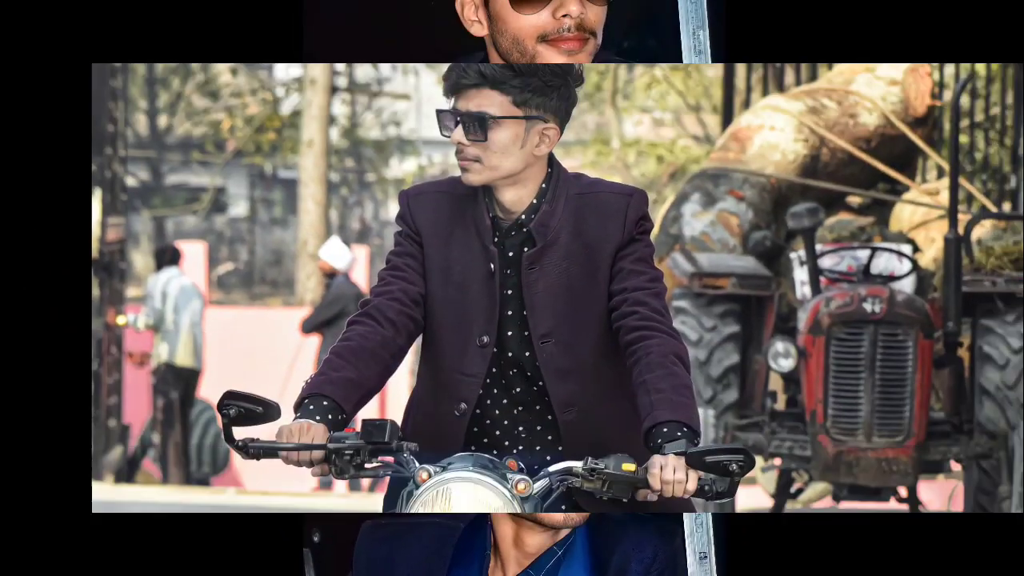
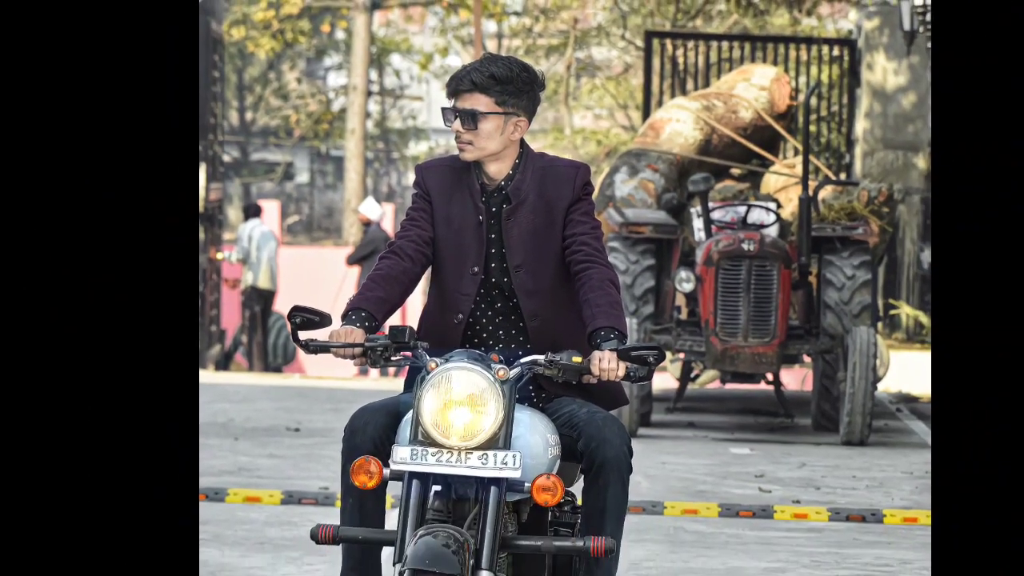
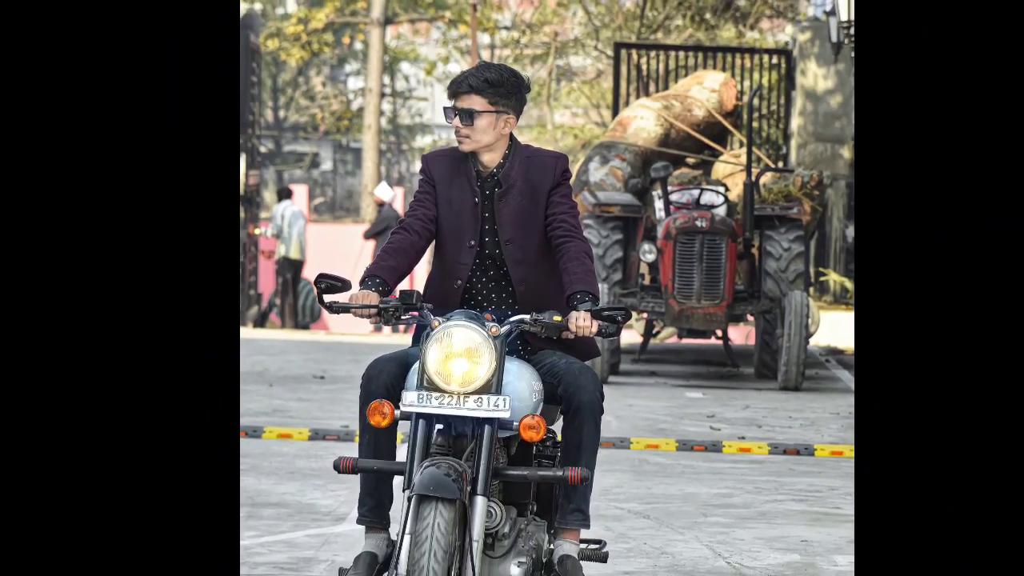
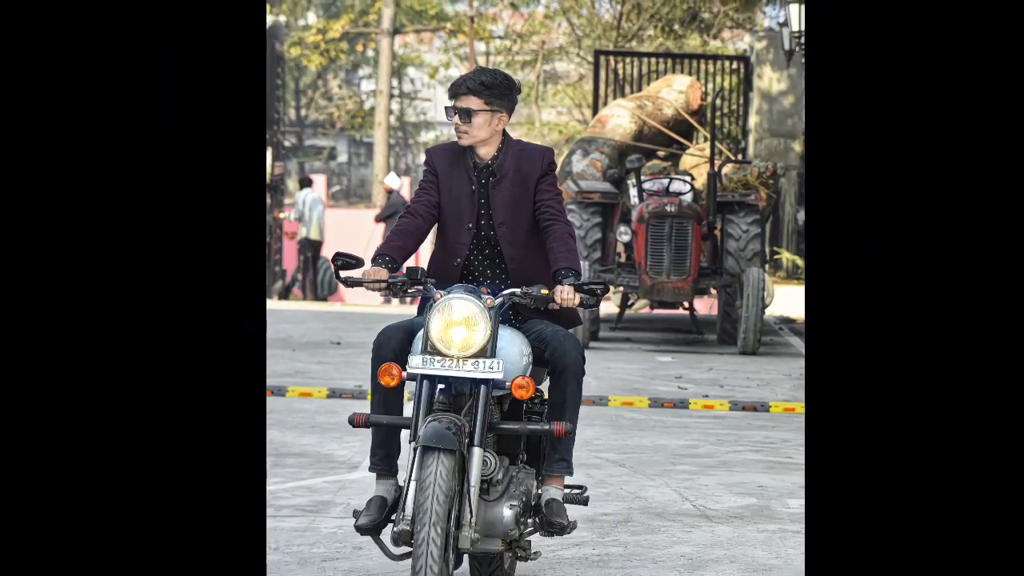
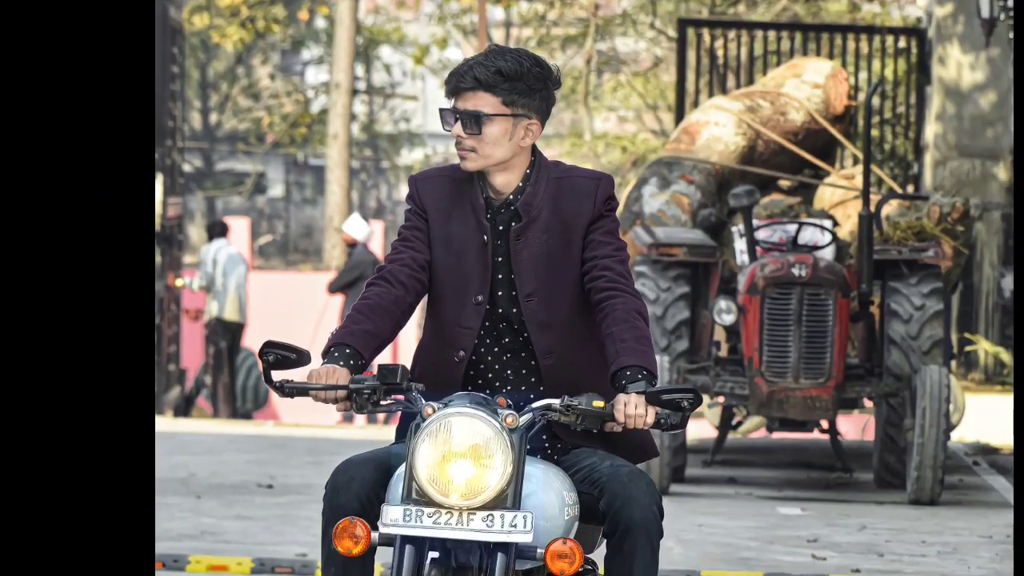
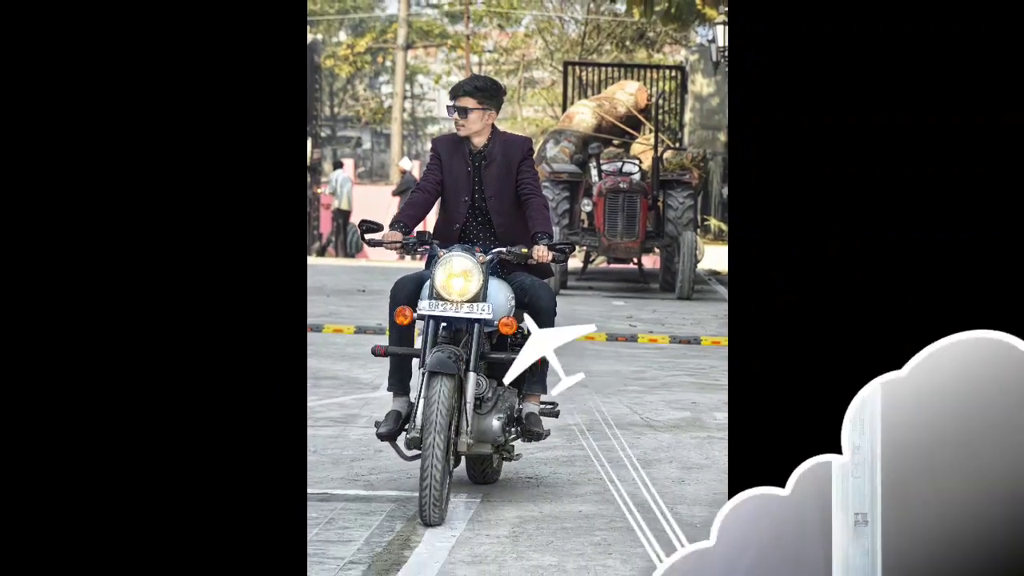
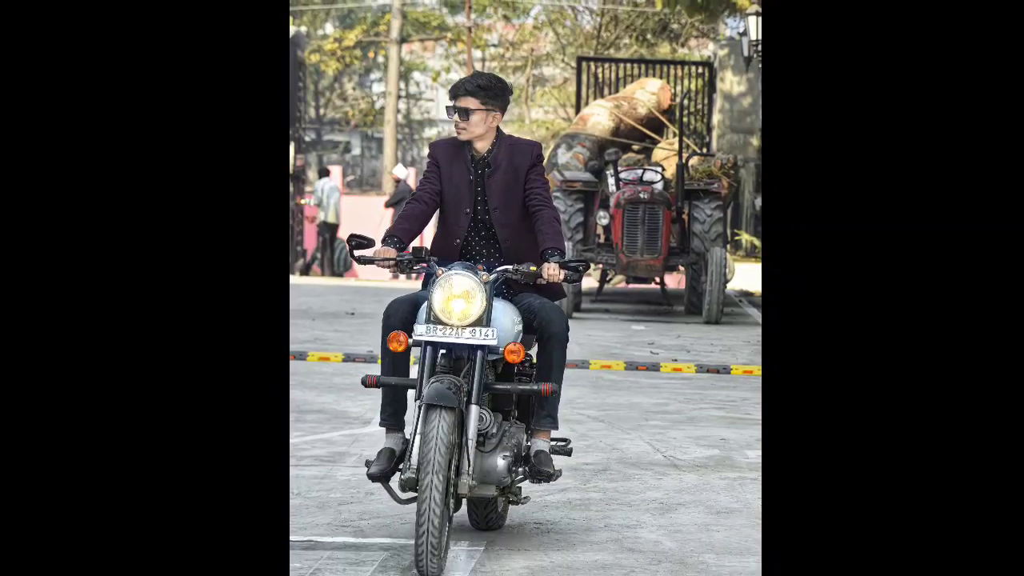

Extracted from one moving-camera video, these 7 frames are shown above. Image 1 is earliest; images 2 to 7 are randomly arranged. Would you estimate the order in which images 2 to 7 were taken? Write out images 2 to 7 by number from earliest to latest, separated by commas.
5, 2, 3, 4, 7, 6
